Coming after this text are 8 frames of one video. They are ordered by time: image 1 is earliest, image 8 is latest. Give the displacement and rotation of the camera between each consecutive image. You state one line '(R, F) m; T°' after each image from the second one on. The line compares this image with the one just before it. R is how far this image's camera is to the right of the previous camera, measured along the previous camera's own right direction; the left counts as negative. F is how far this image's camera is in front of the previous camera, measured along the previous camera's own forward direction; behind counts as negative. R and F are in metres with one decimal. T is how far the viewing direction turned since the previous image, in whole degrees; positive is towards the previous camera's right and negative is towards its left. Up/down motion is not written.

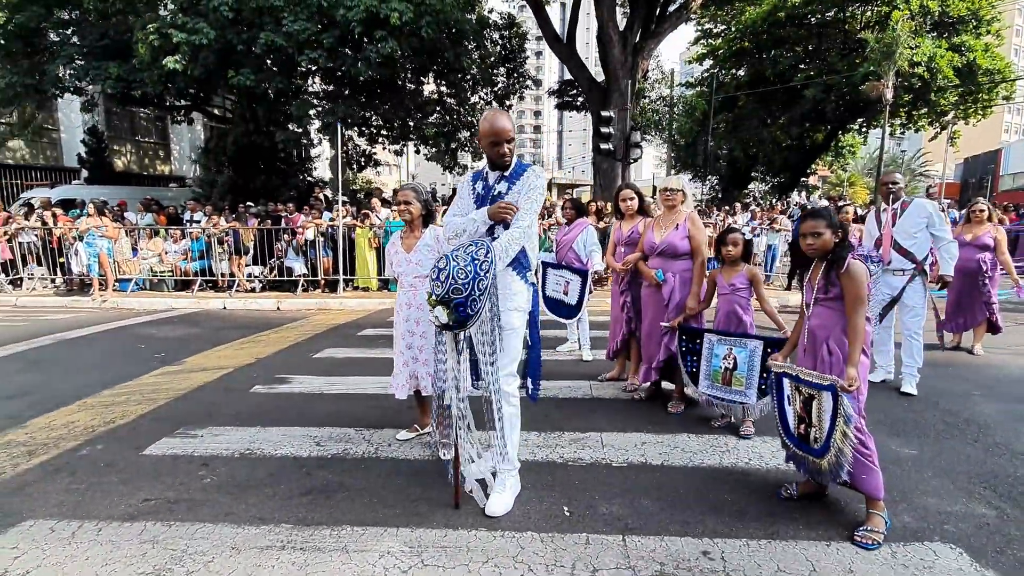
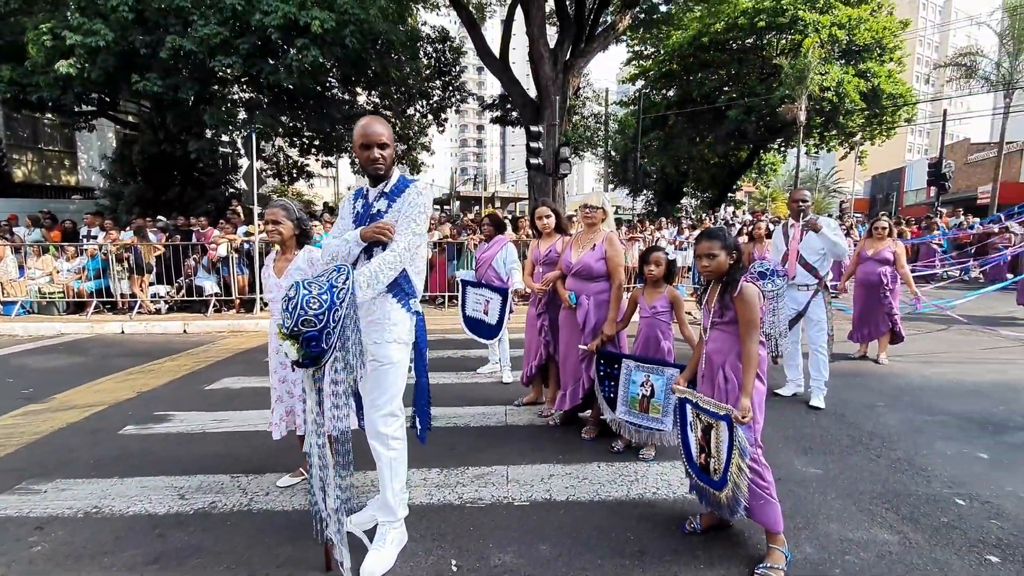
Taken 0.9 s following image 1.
(+0.4, +0.3) m; +6°
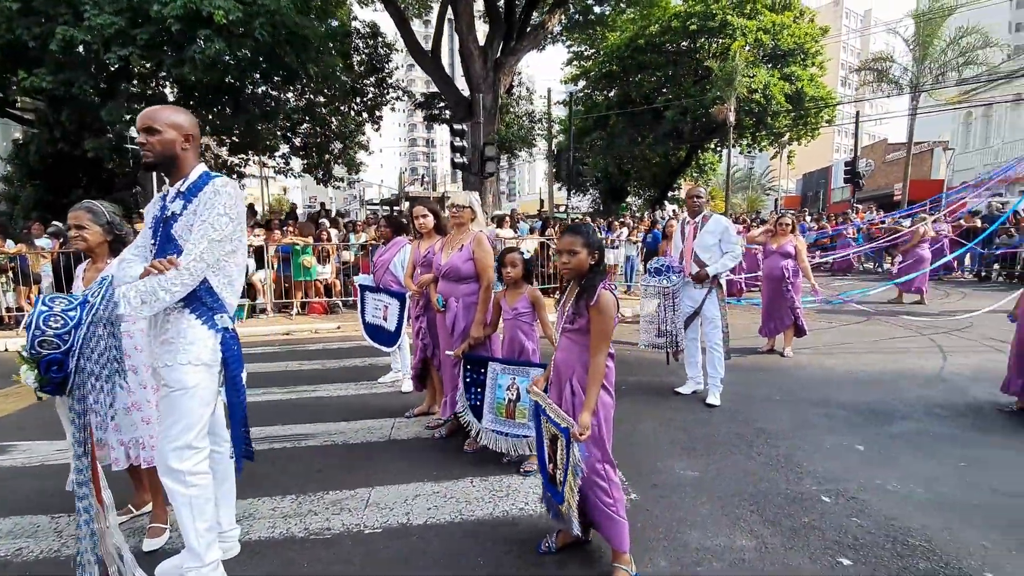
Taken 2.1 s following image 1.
(+0.6, +0.2) m; +5°
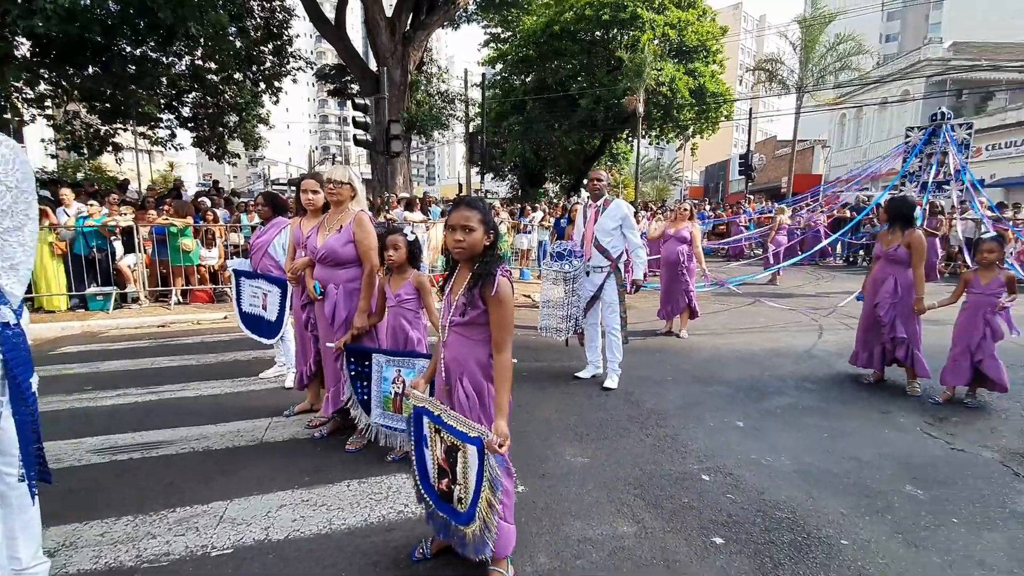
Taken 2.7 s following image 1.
(+0.3, +0.2) m; +9°
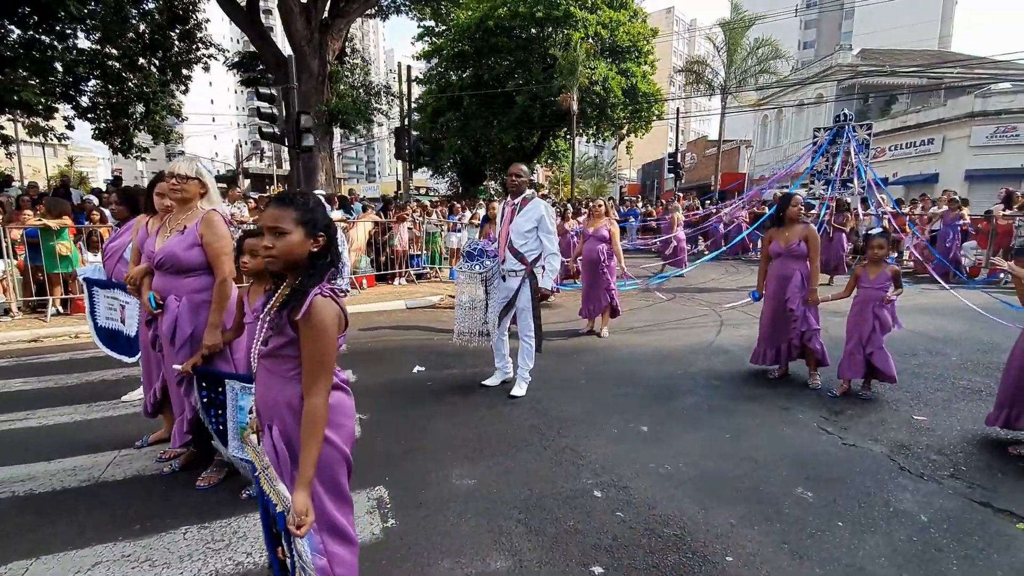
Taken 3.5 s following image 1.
(+0.4, +0.3) m; +6°
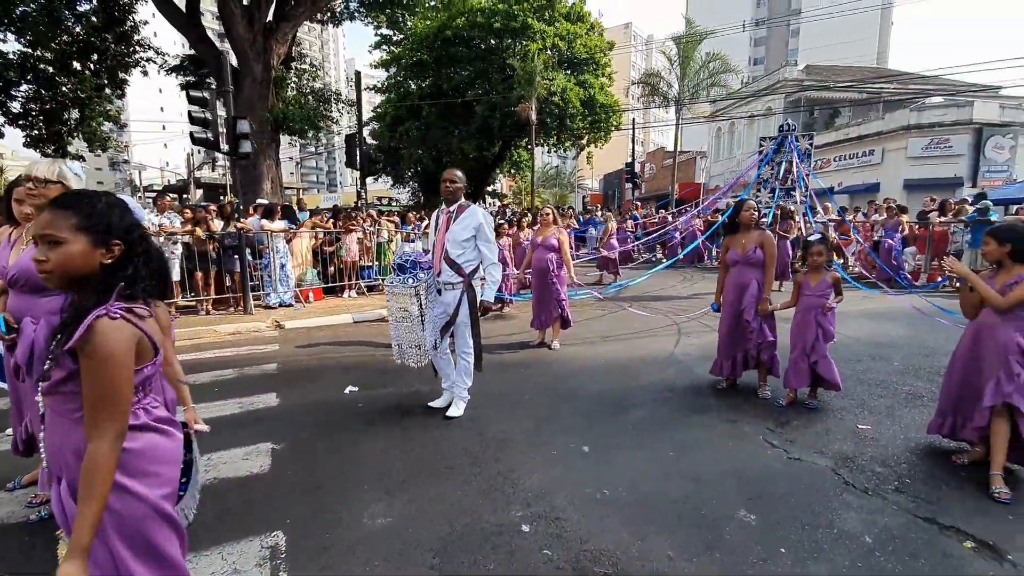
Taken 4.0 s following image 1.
(+0.3, +0.3) m; +4°
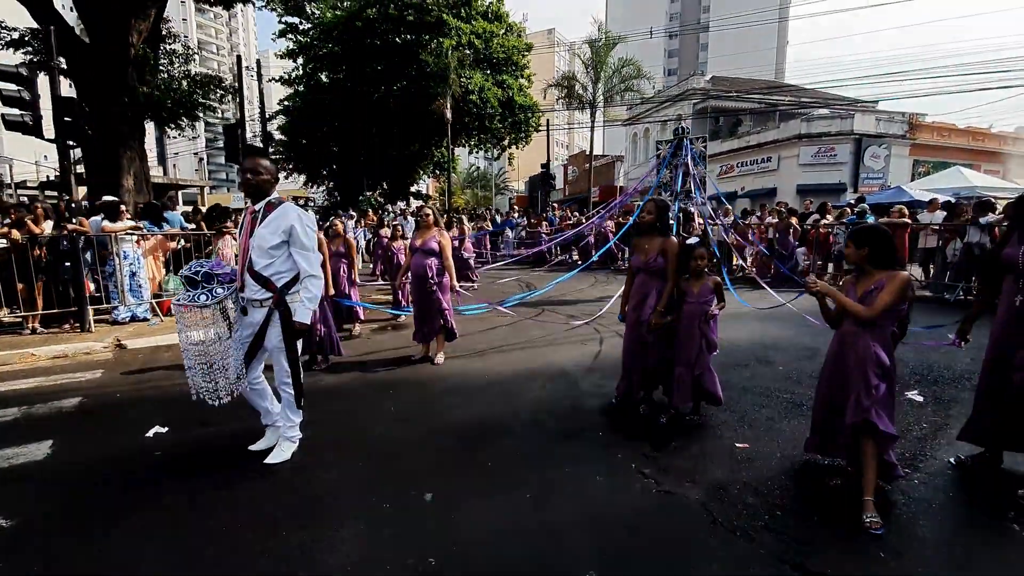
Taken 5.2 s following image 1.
(+0.7, +0.6) m; +8°
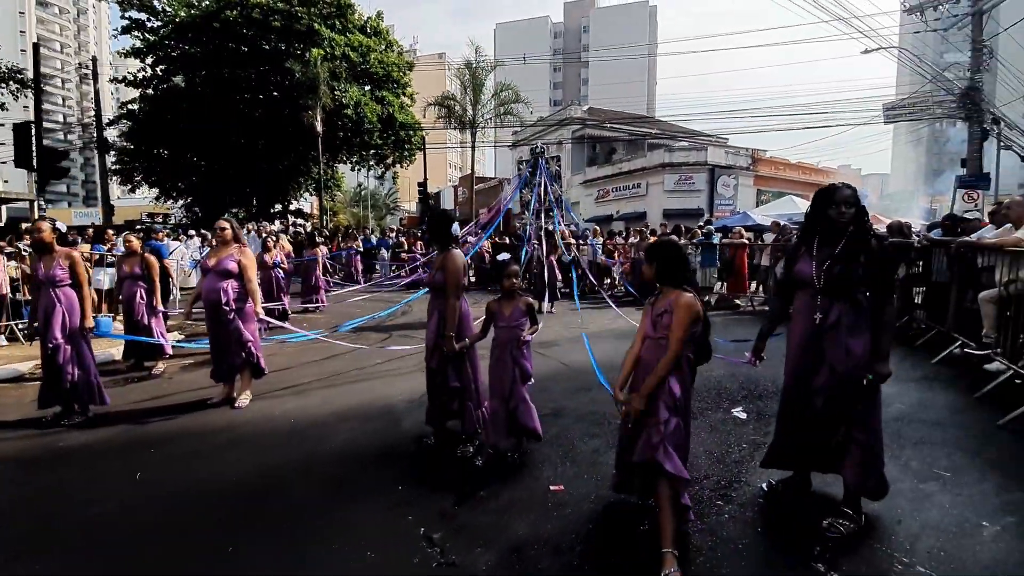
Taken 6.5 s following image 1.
(+0.8, +0.5) m; +12°
